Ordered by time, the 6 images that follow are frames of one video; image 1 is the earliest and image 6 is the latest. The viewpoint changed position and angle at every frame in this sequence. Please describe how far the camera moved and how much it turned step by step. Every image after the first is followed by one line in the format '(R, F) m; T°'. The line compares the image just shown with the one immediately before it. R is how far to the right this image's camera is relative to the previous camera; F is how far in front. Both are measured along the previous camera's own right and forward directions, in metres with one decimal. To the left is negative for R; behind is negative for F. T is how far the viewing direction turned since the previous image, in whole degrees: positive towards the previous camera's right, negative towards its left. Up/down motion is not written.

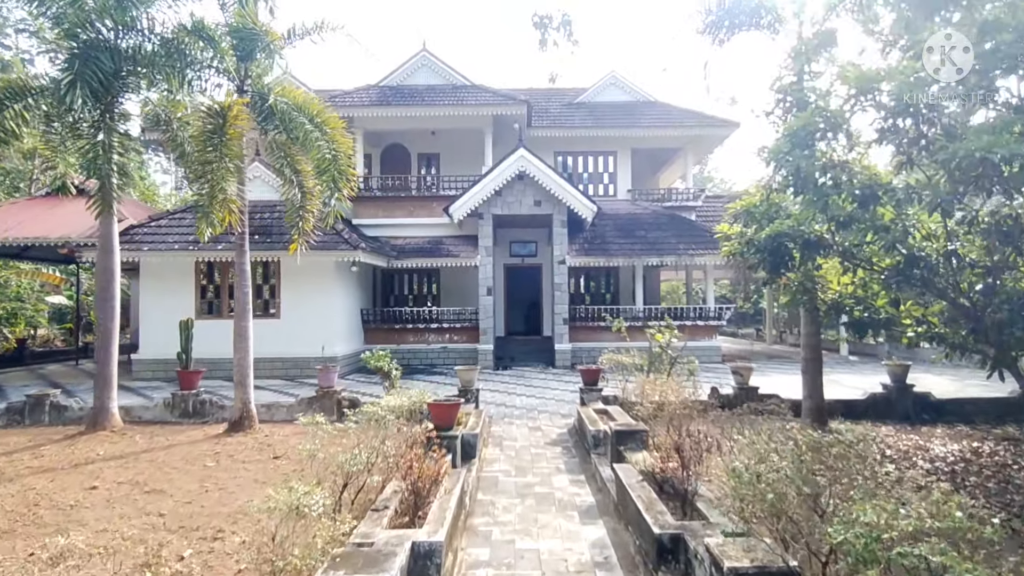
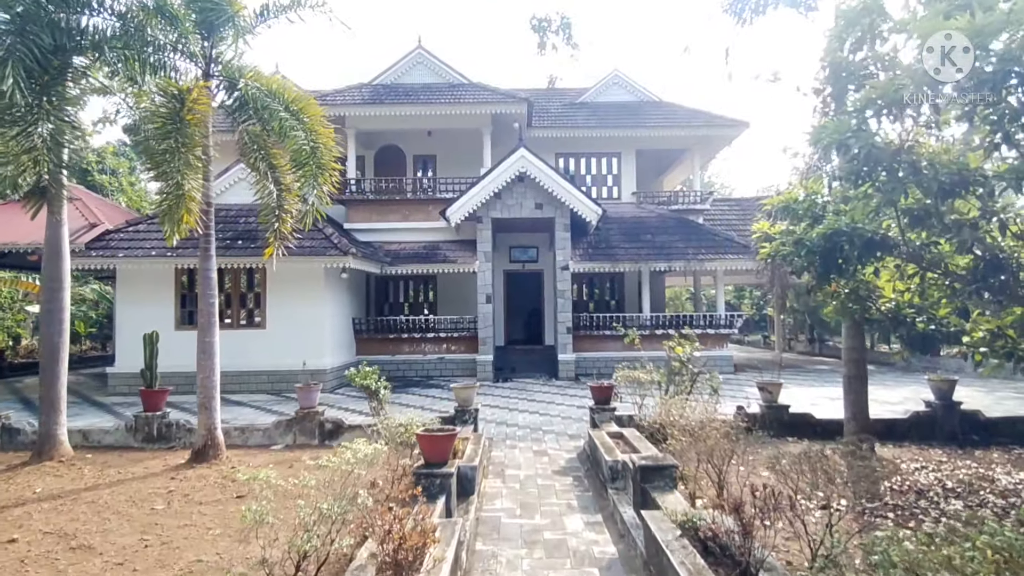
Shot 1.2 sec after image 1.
(0.0, +0.8) m; 0°
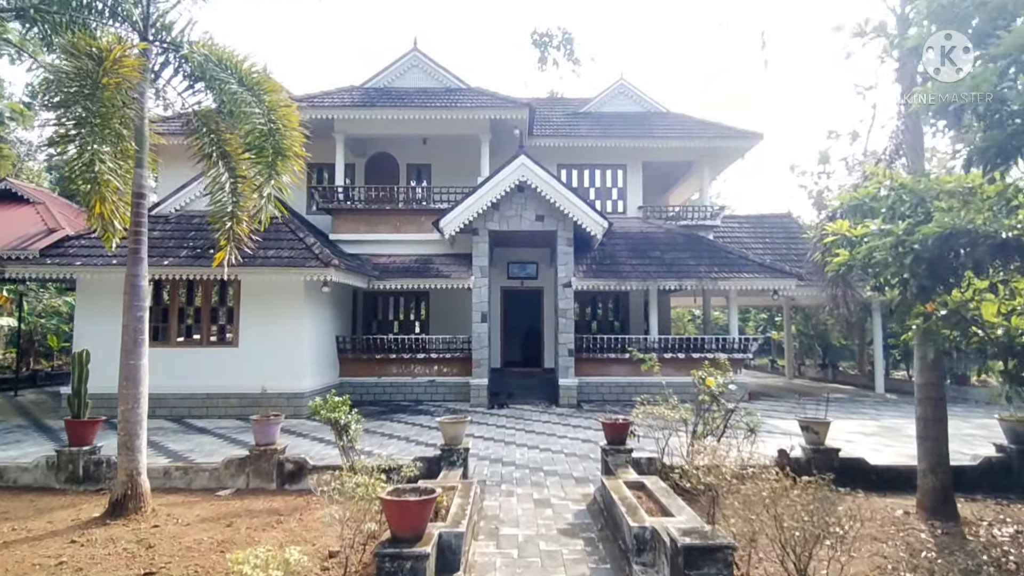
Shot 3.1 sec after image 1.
(0.0, +1.1) m; 0°
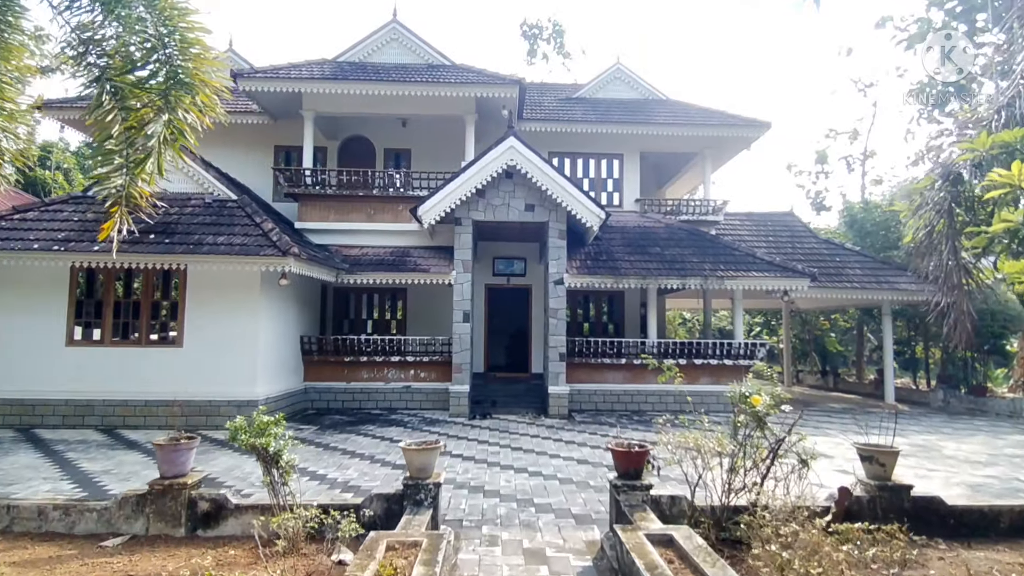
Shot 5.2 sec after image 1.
(0.0, +1.3) m; +2°
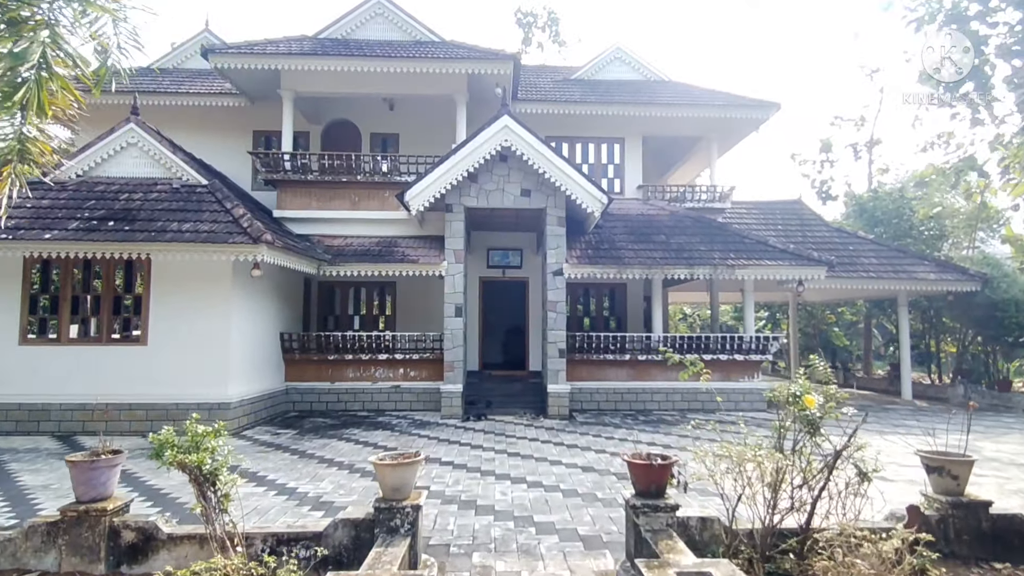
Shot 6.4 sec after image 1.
(0.0, +0.8) m; 0°
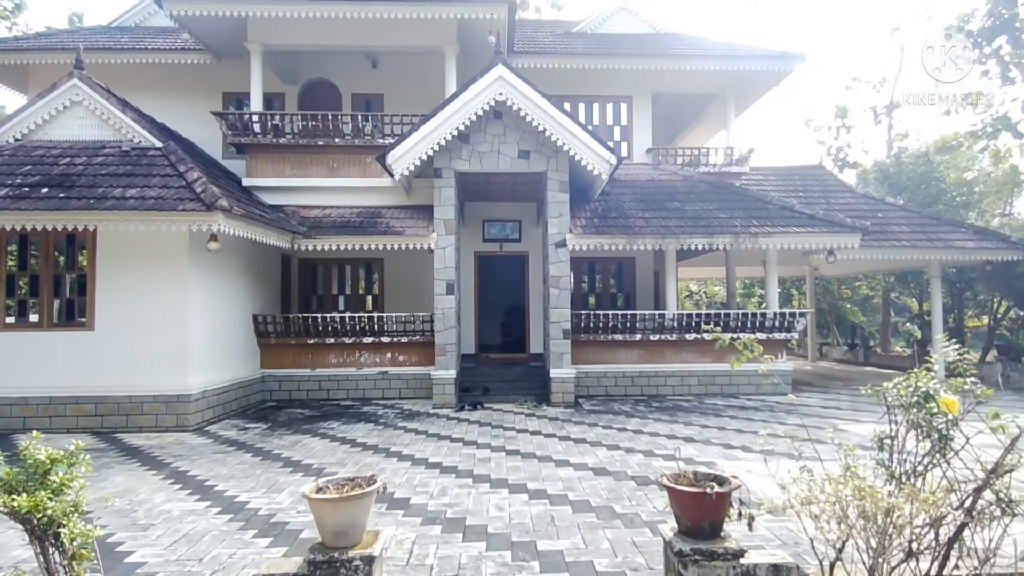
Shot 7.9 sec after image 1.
(0.0, +1.1) m; 0°
